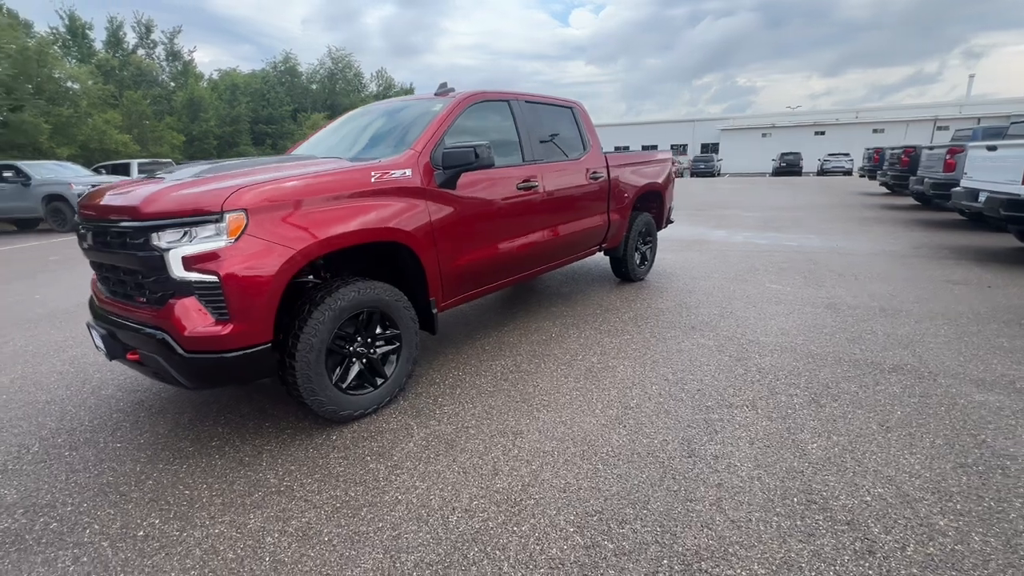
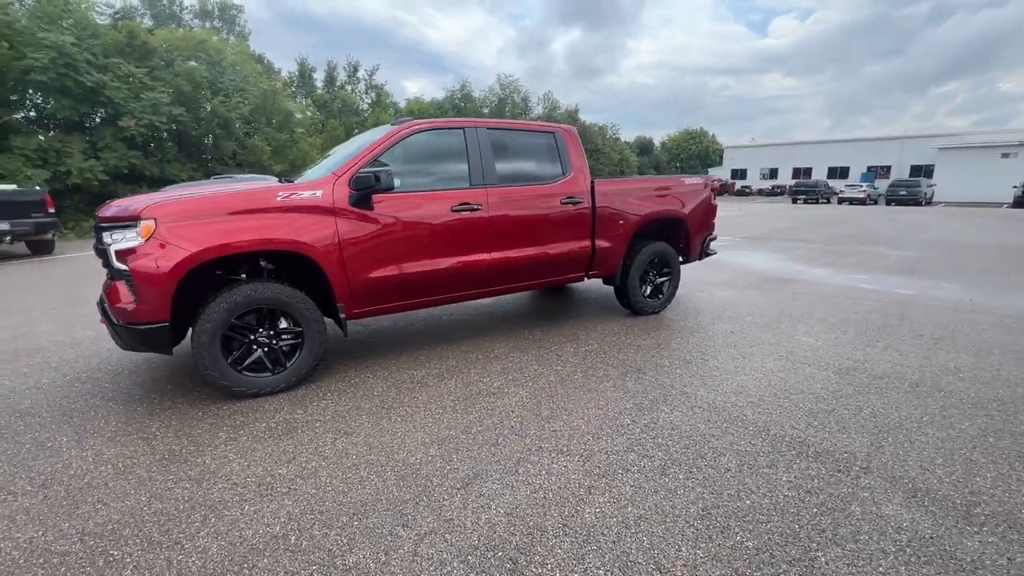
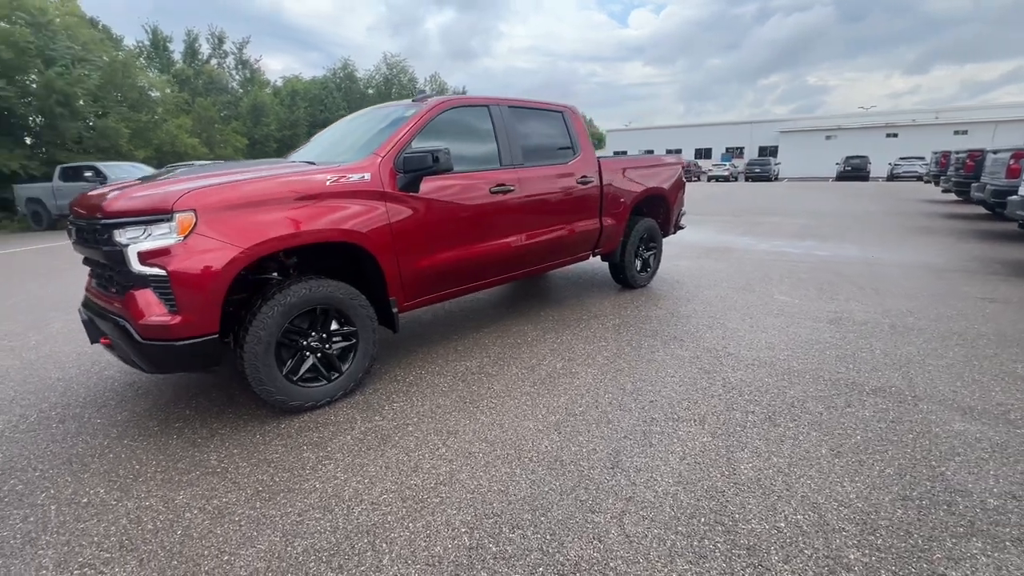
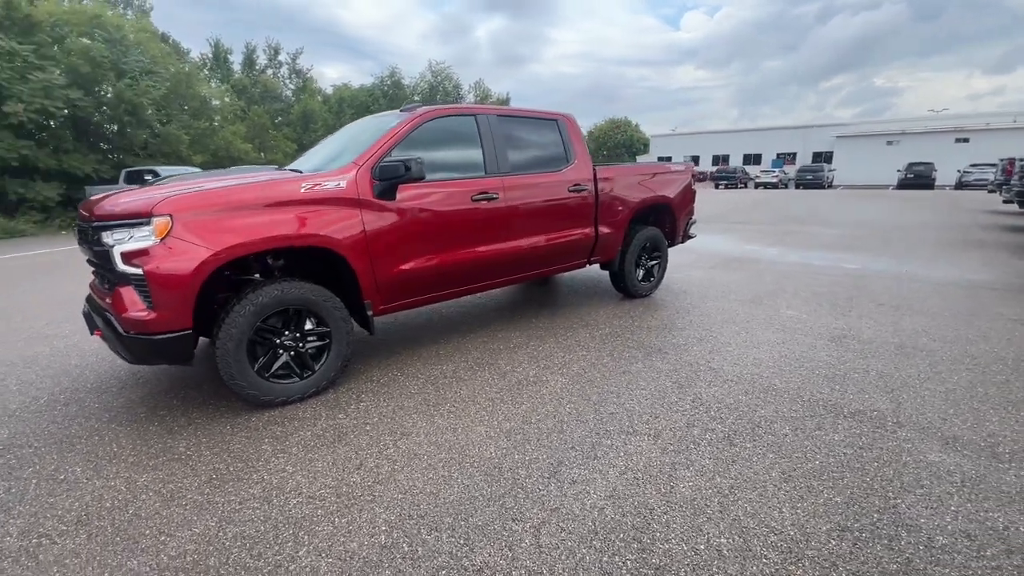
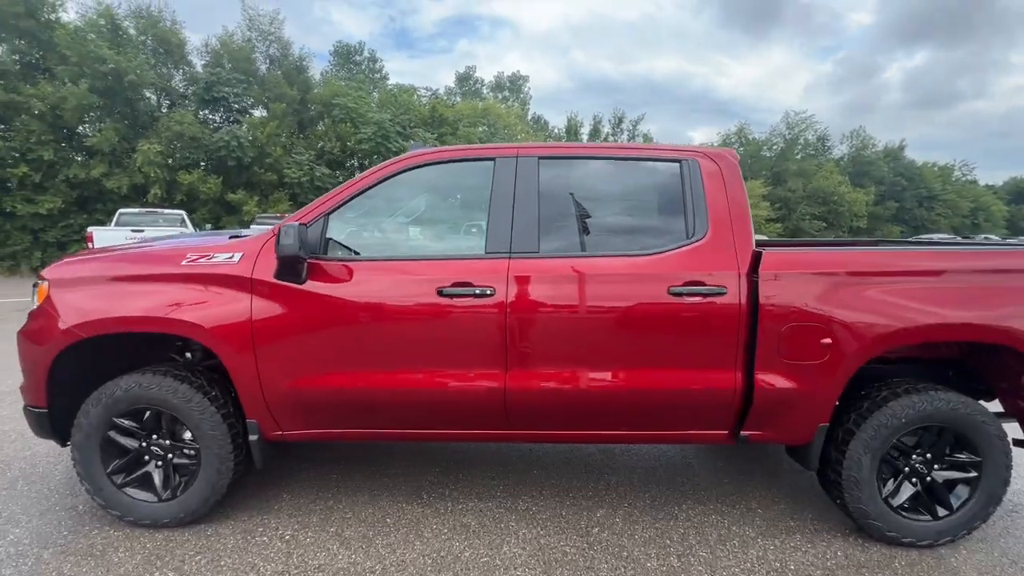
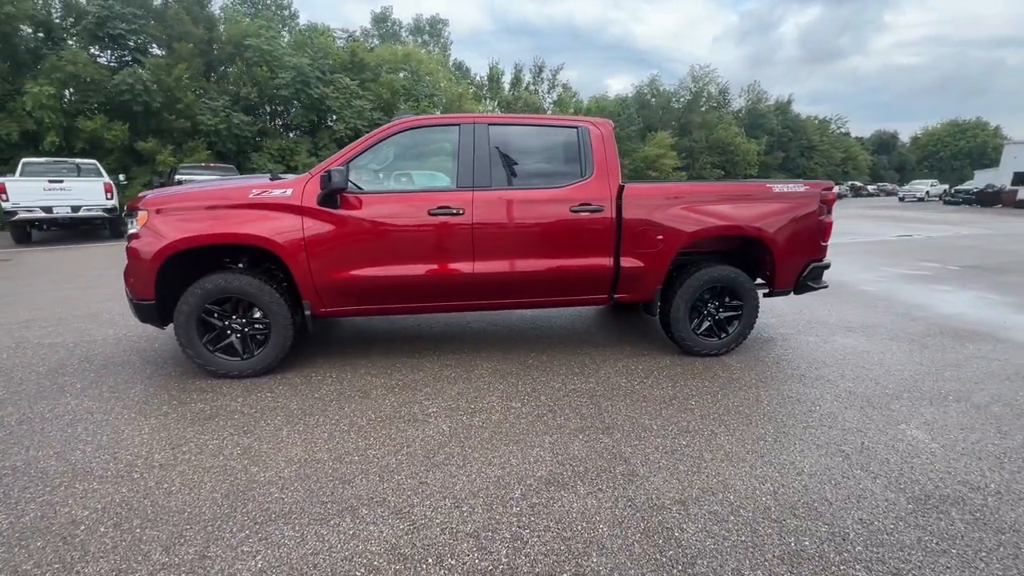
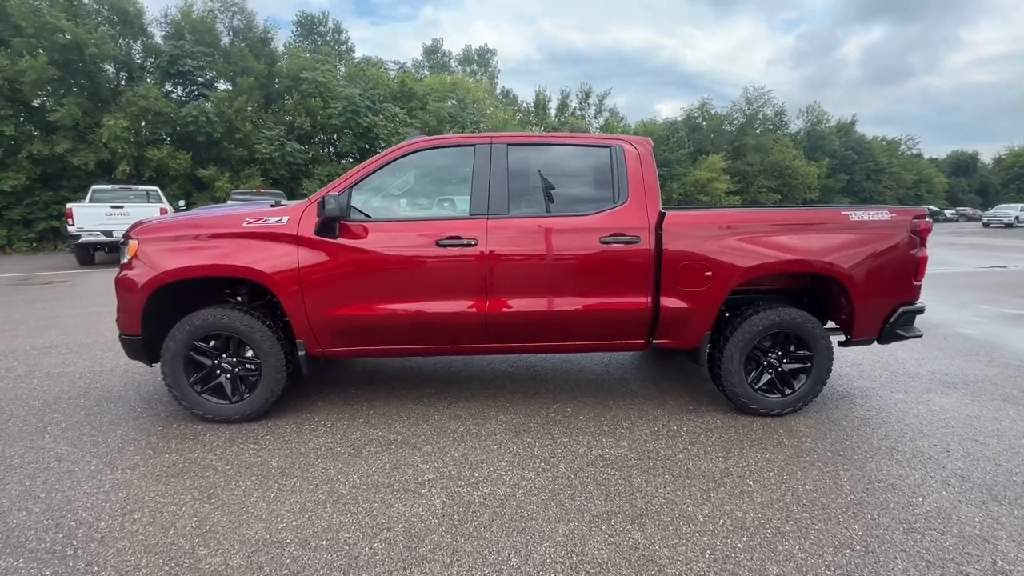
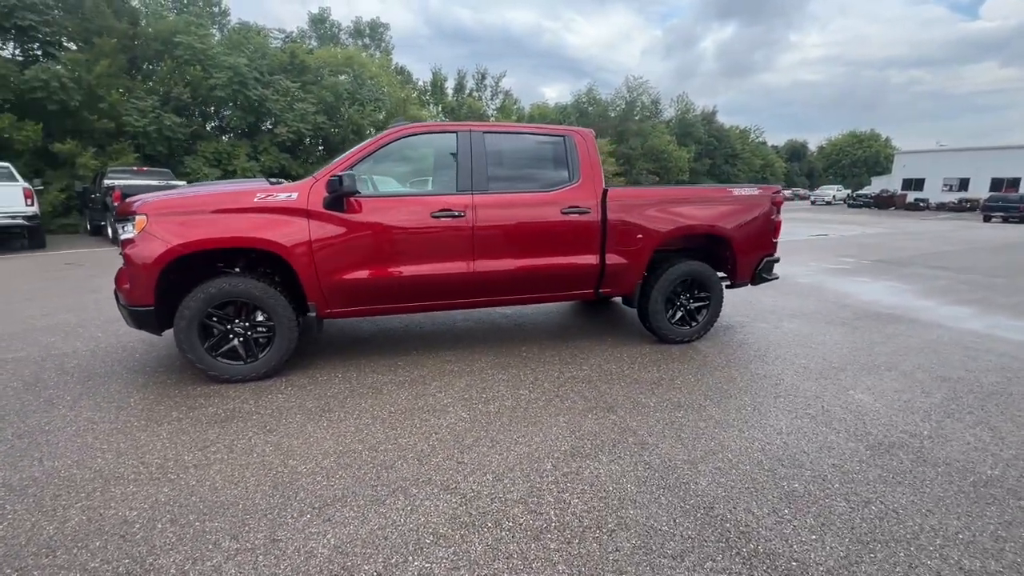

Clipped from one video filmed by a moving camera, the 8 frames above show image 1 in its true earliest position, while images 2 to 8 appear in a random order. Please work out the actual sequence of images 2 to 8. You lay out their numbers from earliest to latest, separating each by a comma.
3, 4, 2, 8, 6, 7, 5
